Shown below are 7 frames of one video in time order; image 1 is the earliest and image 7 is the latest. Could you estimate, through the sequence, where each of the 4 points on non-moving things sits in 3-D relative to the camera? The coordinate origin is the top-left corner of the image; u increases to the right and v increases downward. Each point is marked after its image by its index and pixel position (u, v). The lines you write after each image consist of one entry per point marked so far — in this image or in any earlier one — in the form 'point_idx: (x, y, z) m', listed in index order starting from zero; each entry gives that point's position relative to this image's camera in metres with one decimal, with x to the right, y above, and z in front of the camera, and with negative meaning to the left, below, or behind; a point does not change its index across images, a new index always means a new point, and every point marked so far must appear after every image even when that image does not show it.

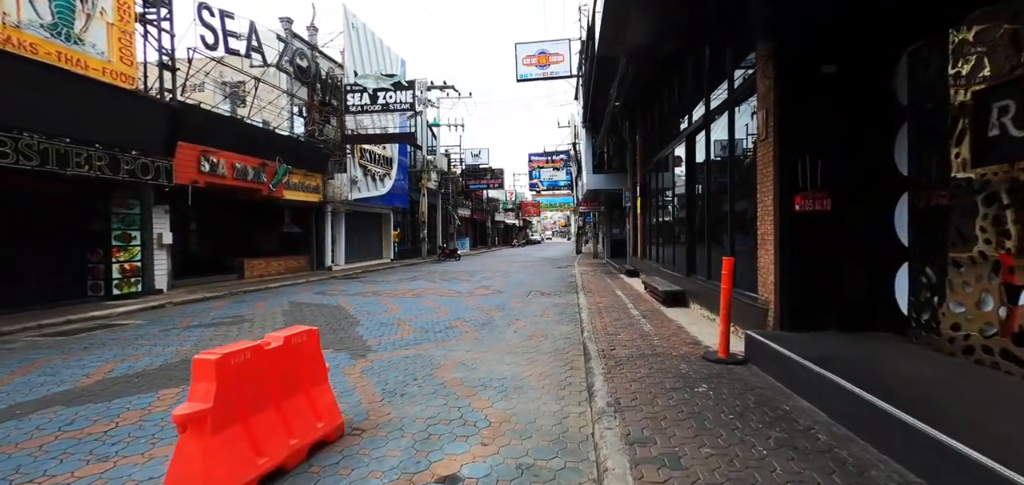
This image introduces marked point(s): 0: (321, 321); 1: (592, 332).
0: (-3.6, -1.5, +8.6) m
1: (+1.2, -1.4, +6.9) m
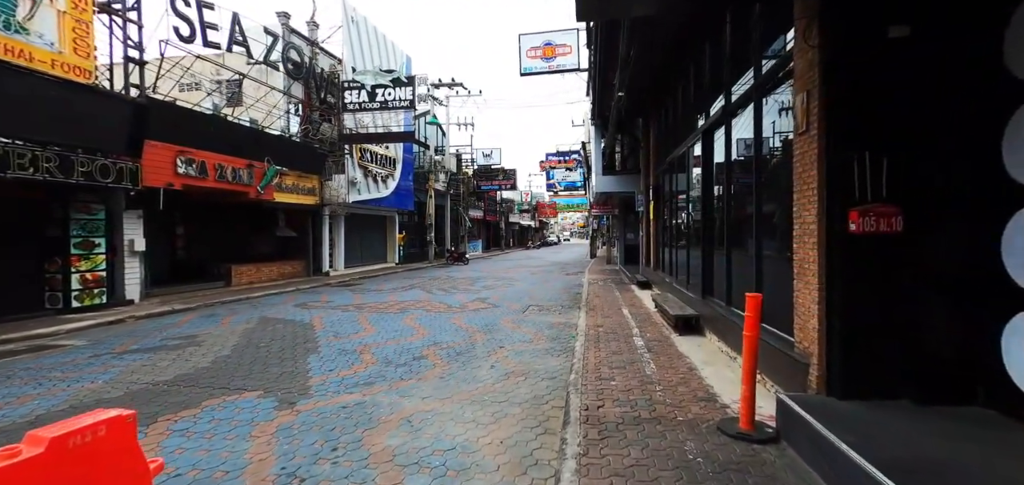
0: (-3.9, -1.7, +7.5) m
1: (+0.9, -1.6, +5.6) m
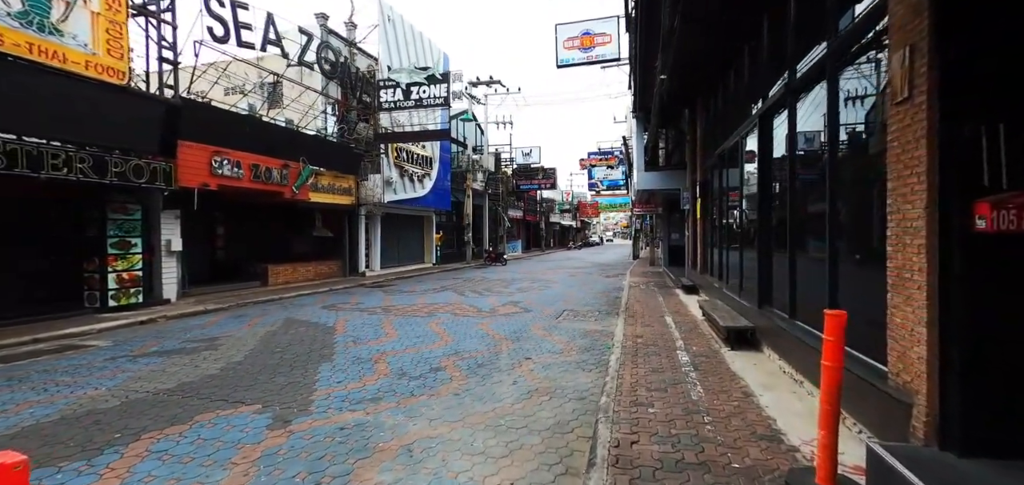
0: (-3.5, -1.7, +7.1) m
1: (+1.1, -1.6, +4.8) m
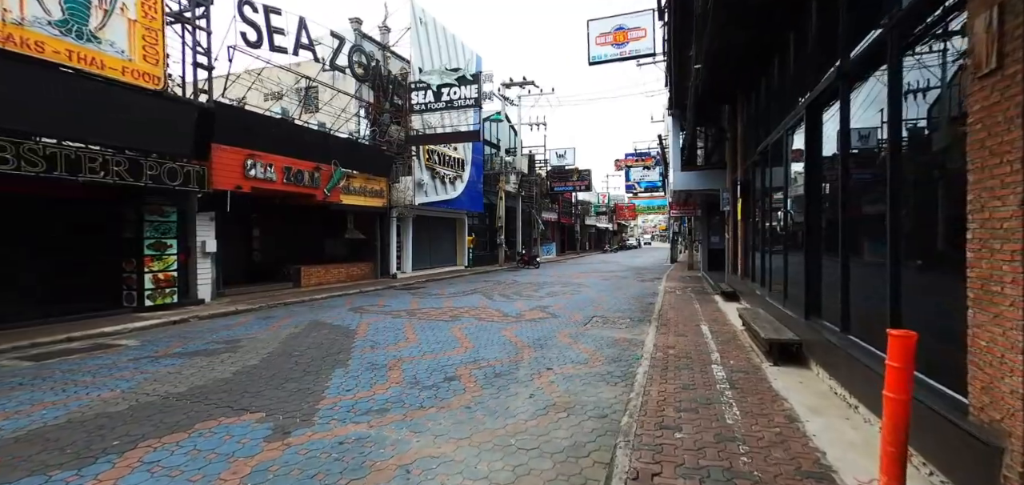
0: (-3.2, -1.8, +7.0) m
1: (+1.2, -1.7, +4.4) m
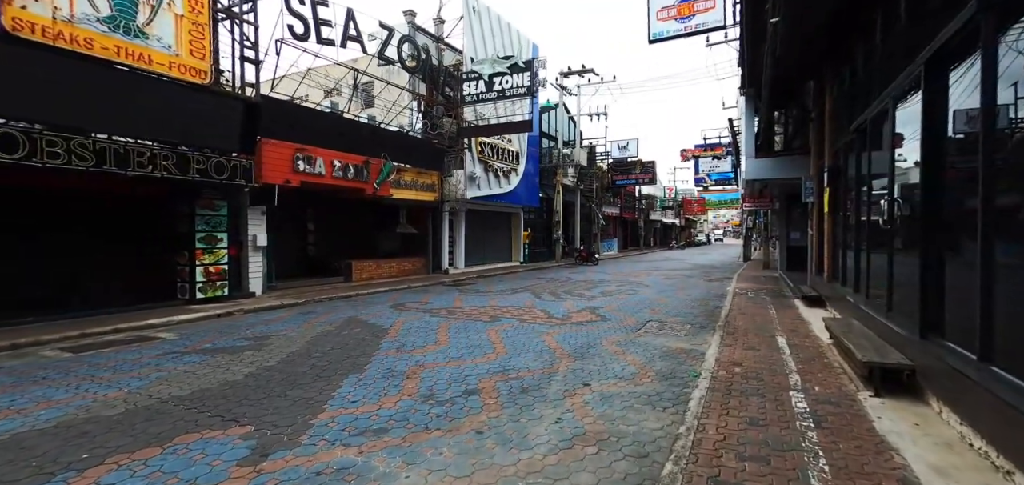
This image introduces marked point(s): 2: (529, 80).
0: (-2.7, -1.7, +6.6) m
1: (+1.3, -1.6, +3.4) m
2: (+0.6, +6.3, +17.7) m
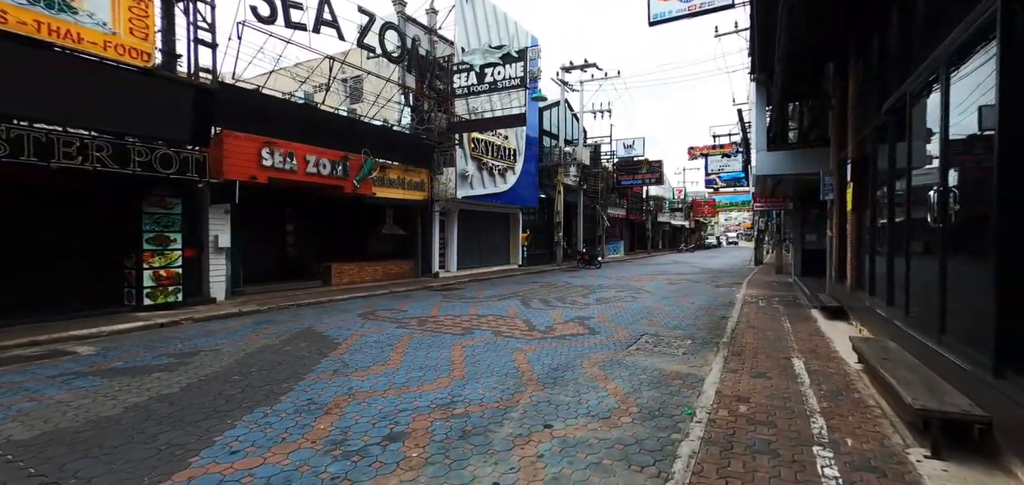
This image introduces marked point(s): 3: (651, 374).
0: (-3.2, -1.7, +5.5) m
1: (+0.7, -1.6, +2.2) m
2: (+0.4, +6.2, +16.5) m
3: (+1.8, -1.7, +6.0) m
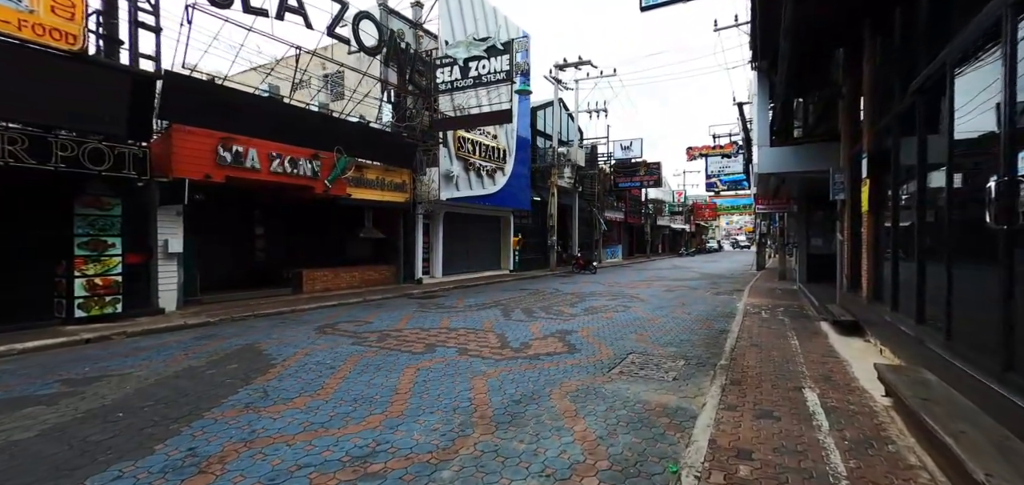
0: (-3.7, -1.7, +4.4) m
1: (+0.2, -1.7, +1.1) m
2: (-0.1, +6.1, +15.5) m
3: (+1.3, -1.8, +5.0) m
